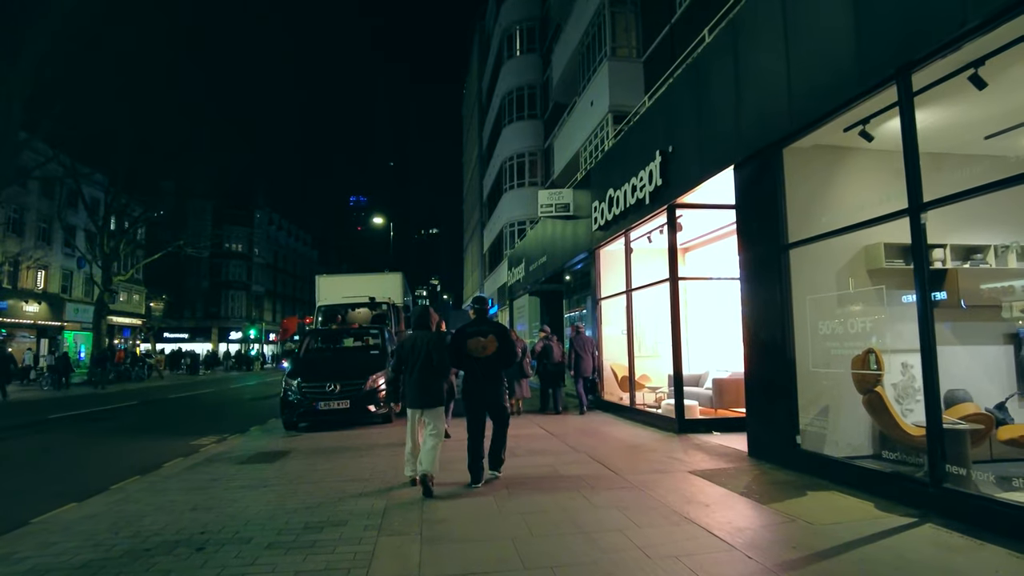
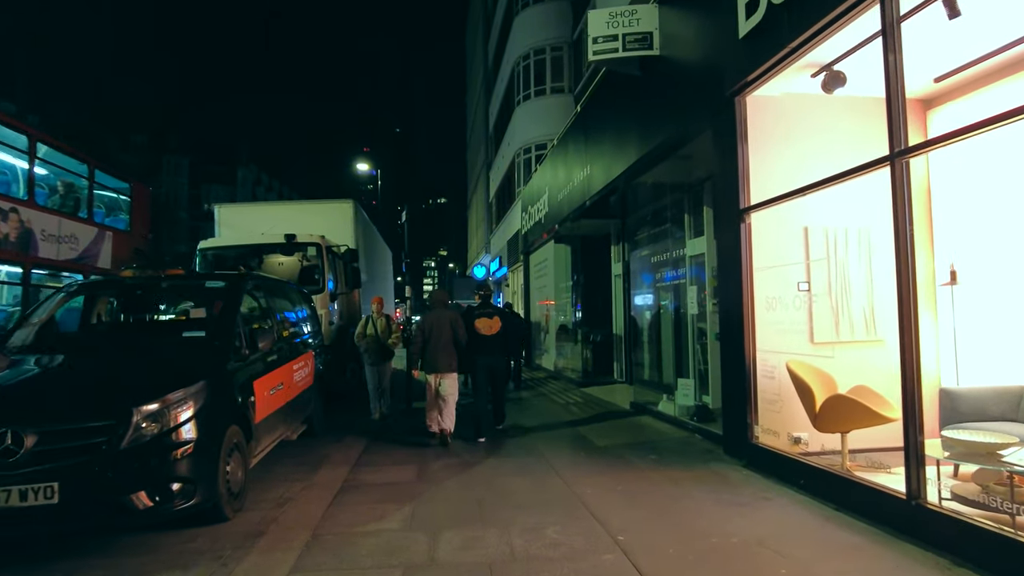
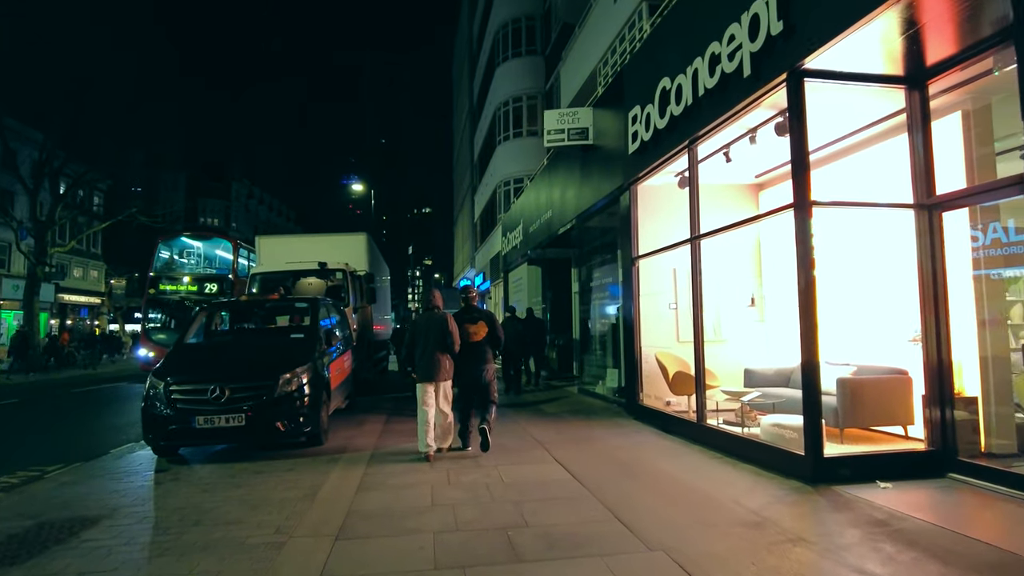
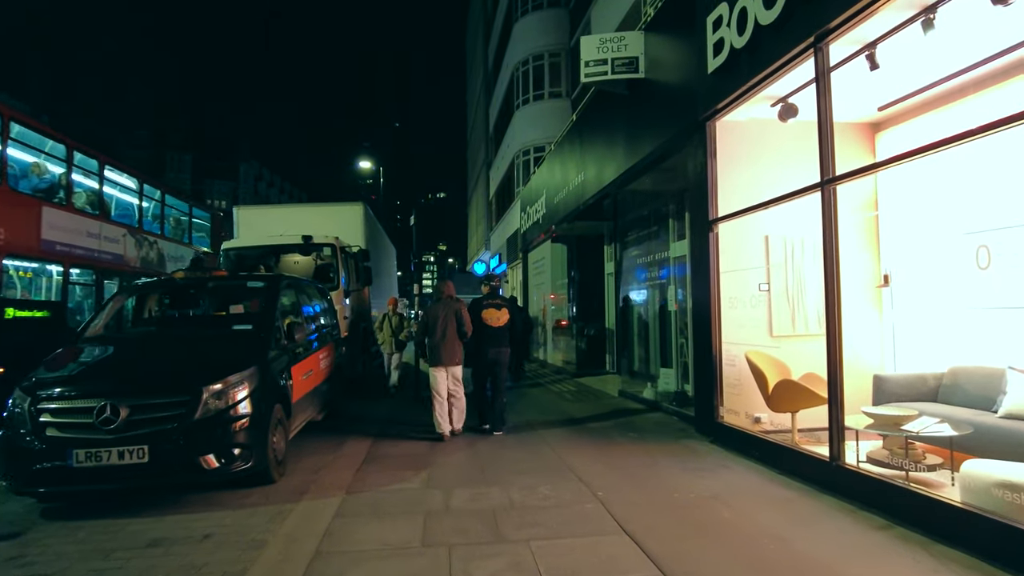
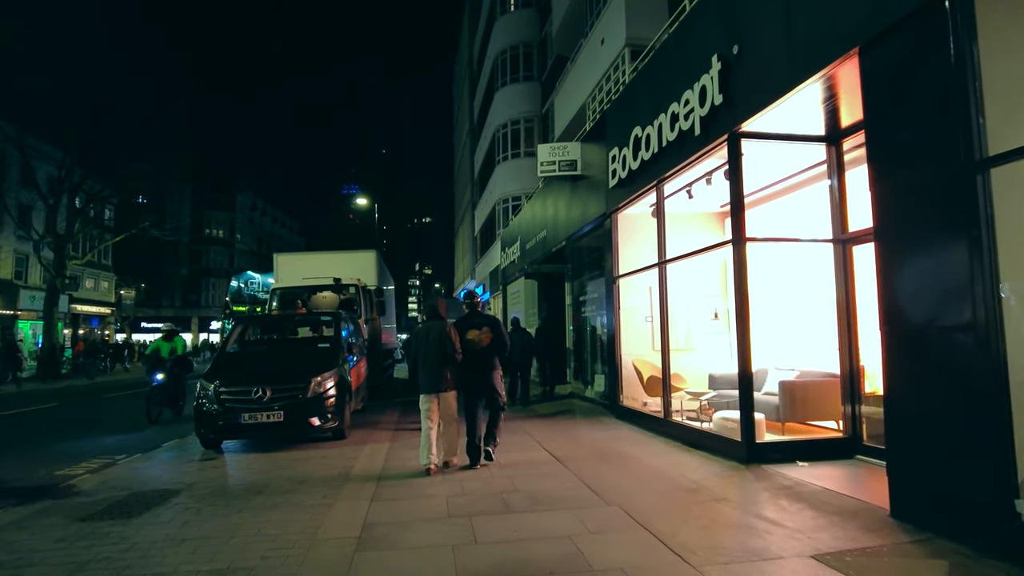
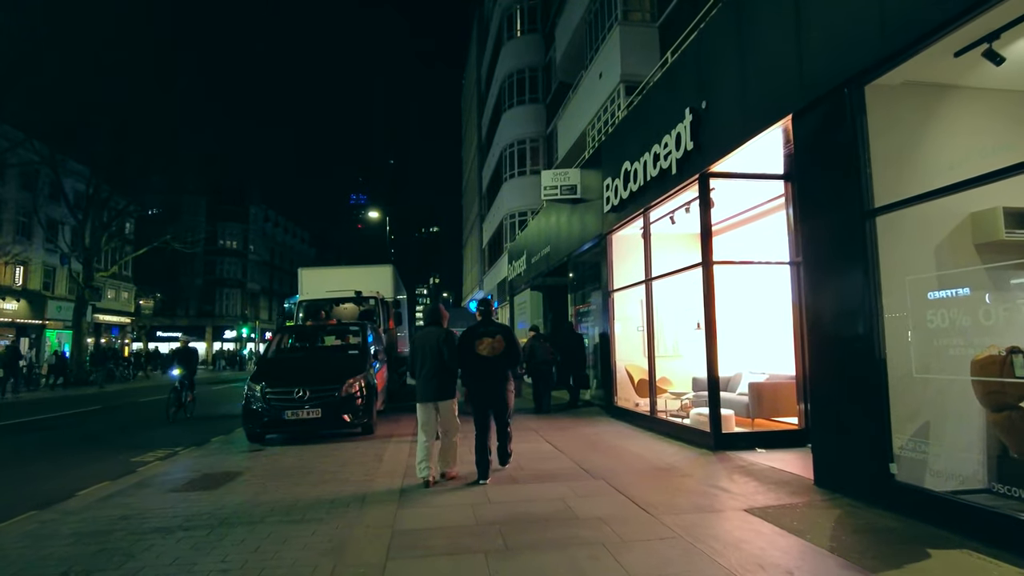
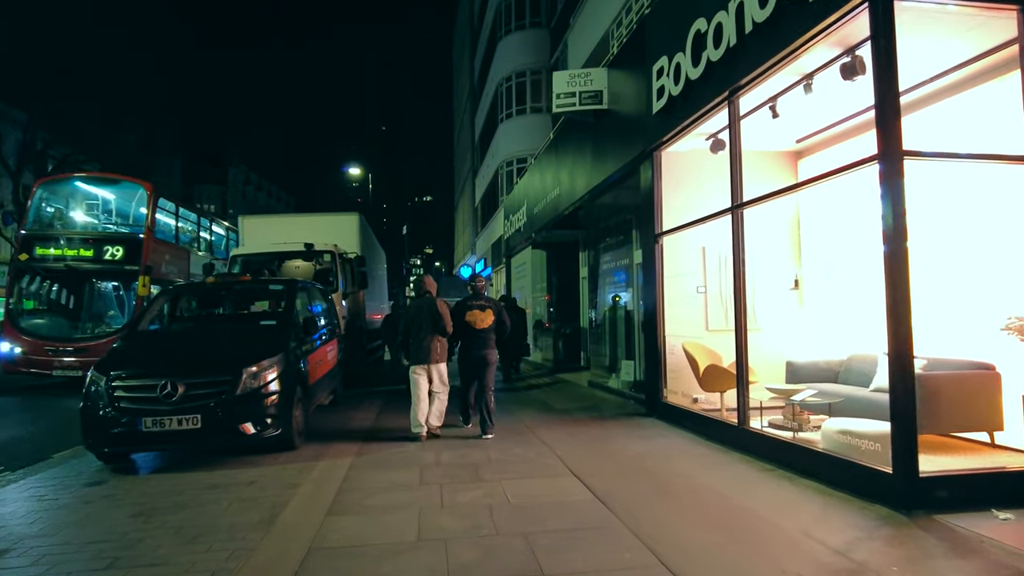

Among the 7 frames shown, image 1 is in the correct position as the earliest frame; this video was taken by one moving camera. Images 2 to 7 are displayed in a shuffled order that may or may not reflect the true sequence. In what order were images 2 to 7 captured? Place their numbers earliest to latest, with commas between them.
6, 5, 3, 7, 4, 2
